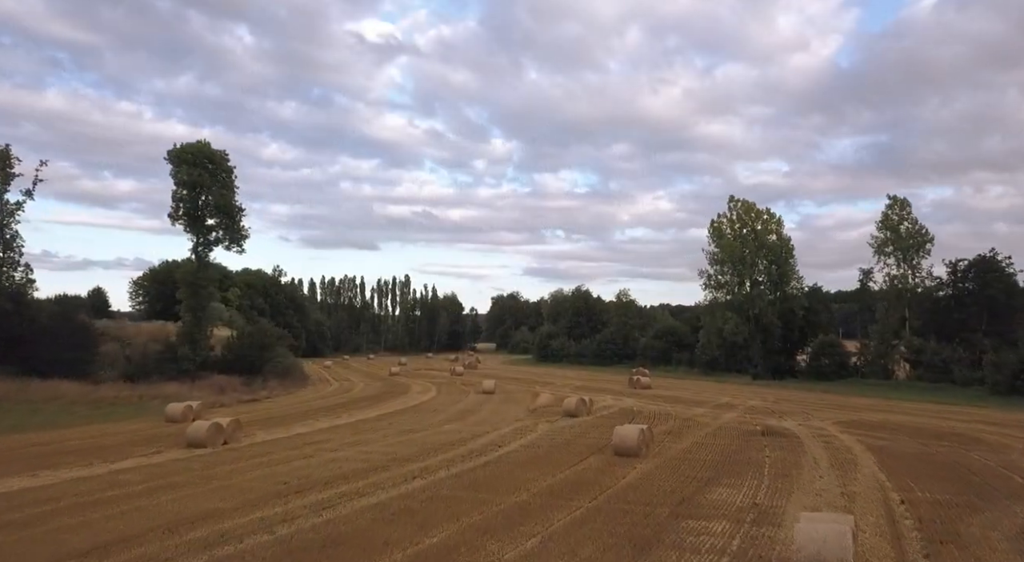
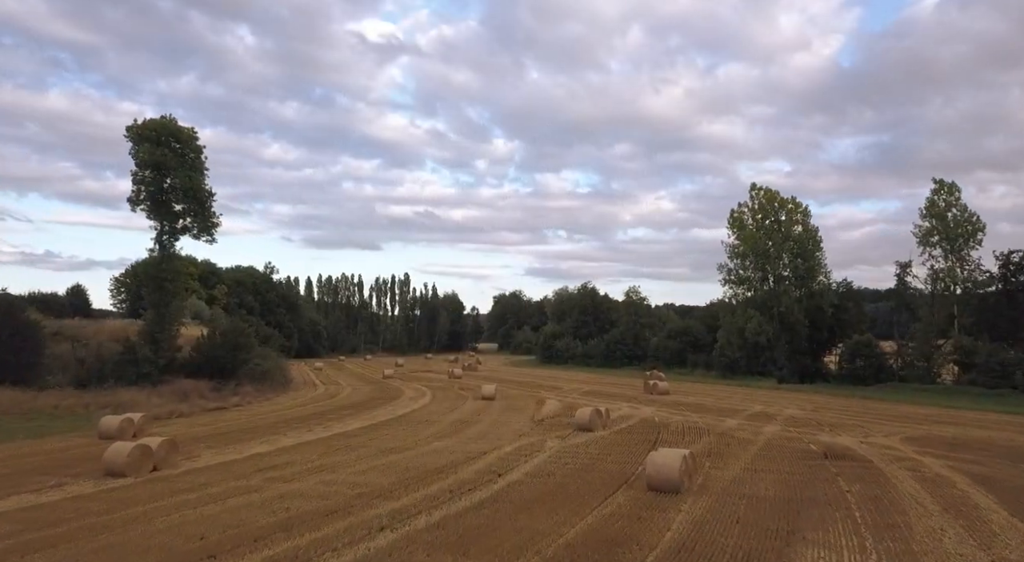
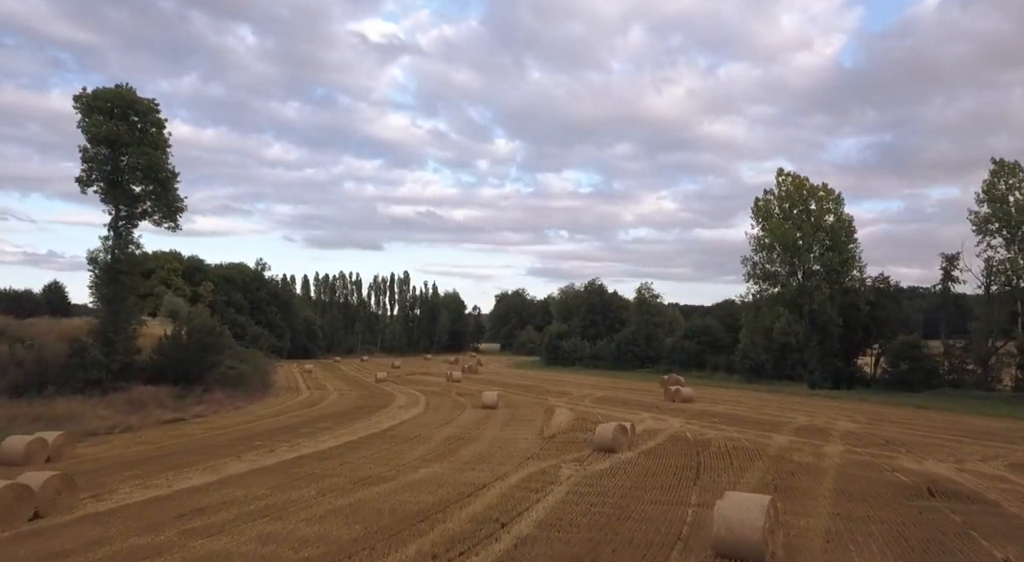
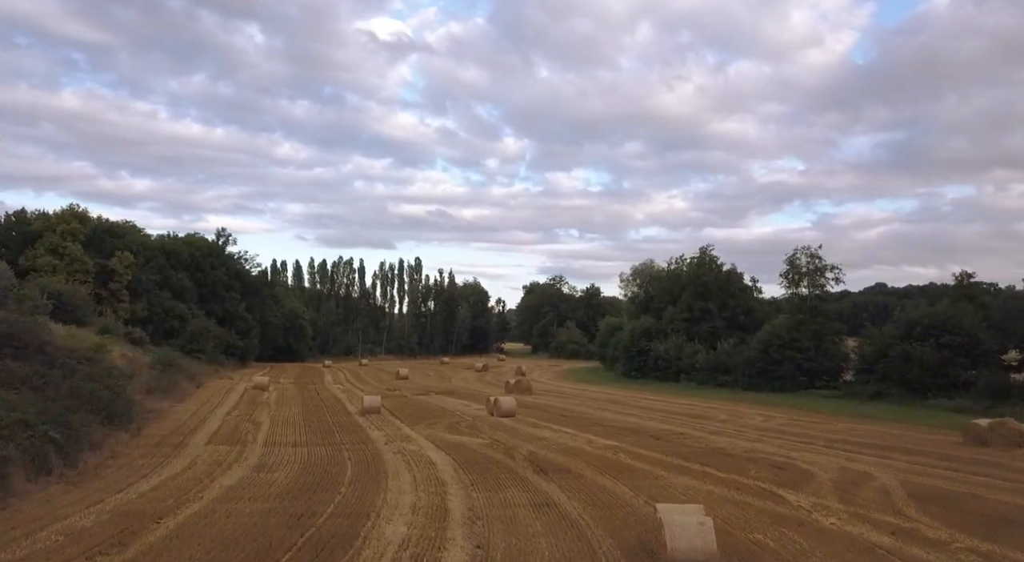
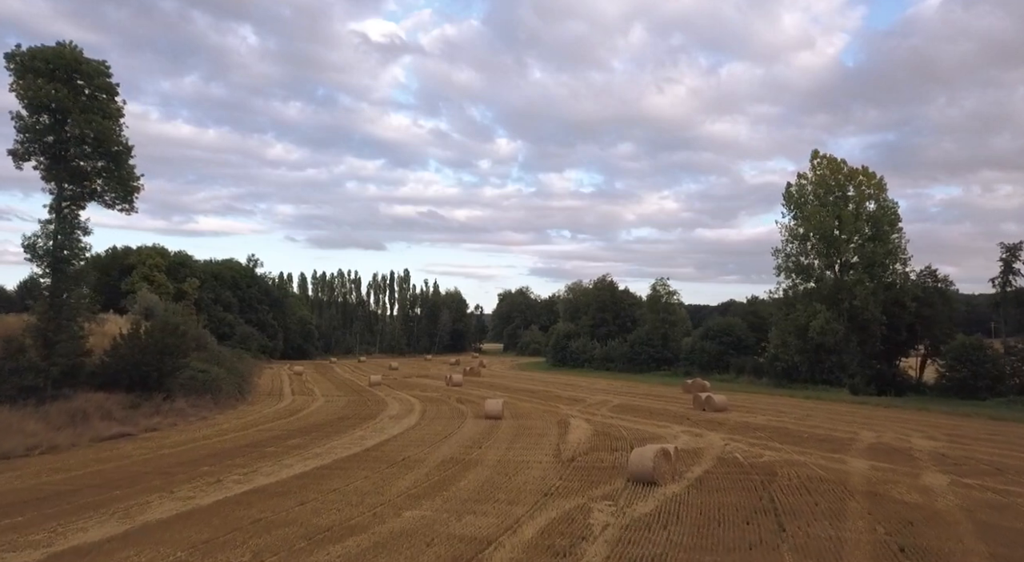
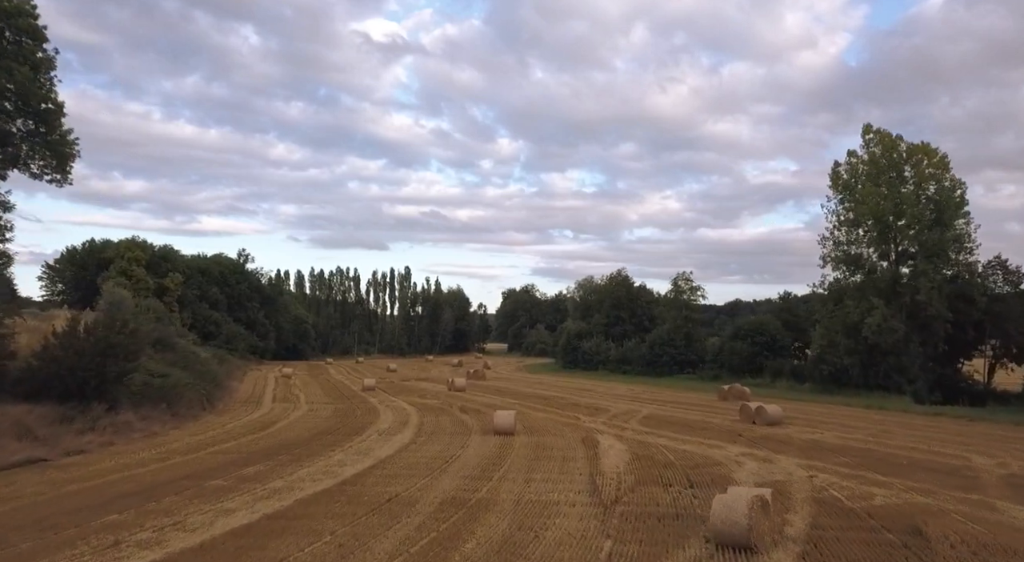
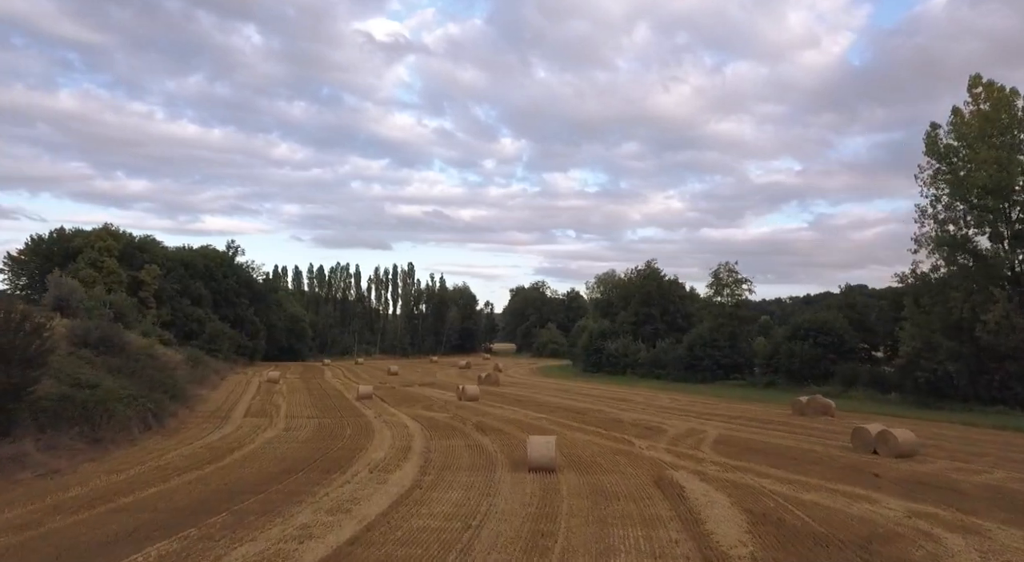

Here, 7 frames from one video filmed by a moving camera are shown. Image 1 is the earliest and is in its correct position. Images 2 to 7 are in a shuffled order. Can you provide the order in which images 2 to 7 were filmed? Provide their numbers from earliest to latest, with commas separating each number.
2, 3, 5, 6, 7, 4
